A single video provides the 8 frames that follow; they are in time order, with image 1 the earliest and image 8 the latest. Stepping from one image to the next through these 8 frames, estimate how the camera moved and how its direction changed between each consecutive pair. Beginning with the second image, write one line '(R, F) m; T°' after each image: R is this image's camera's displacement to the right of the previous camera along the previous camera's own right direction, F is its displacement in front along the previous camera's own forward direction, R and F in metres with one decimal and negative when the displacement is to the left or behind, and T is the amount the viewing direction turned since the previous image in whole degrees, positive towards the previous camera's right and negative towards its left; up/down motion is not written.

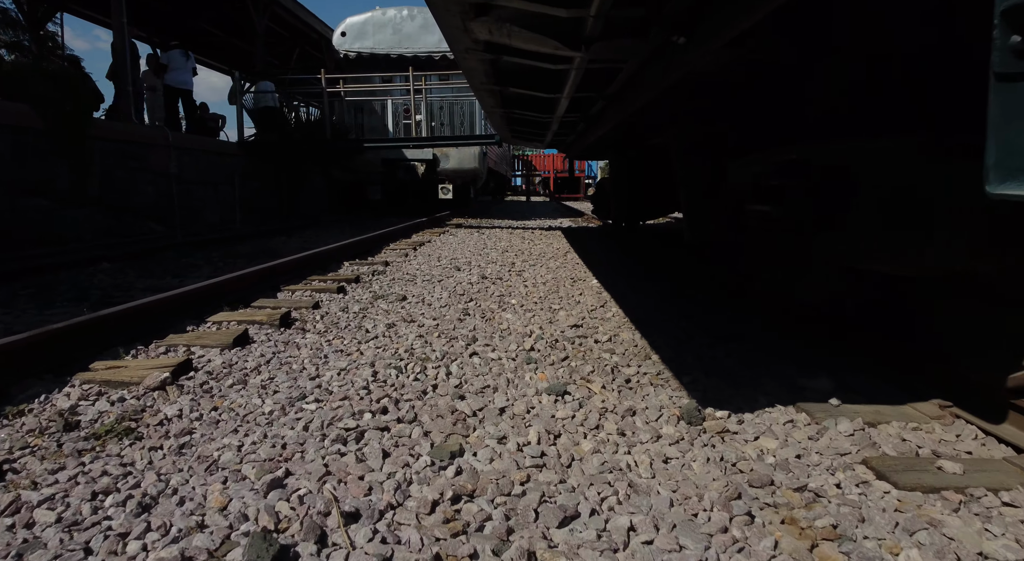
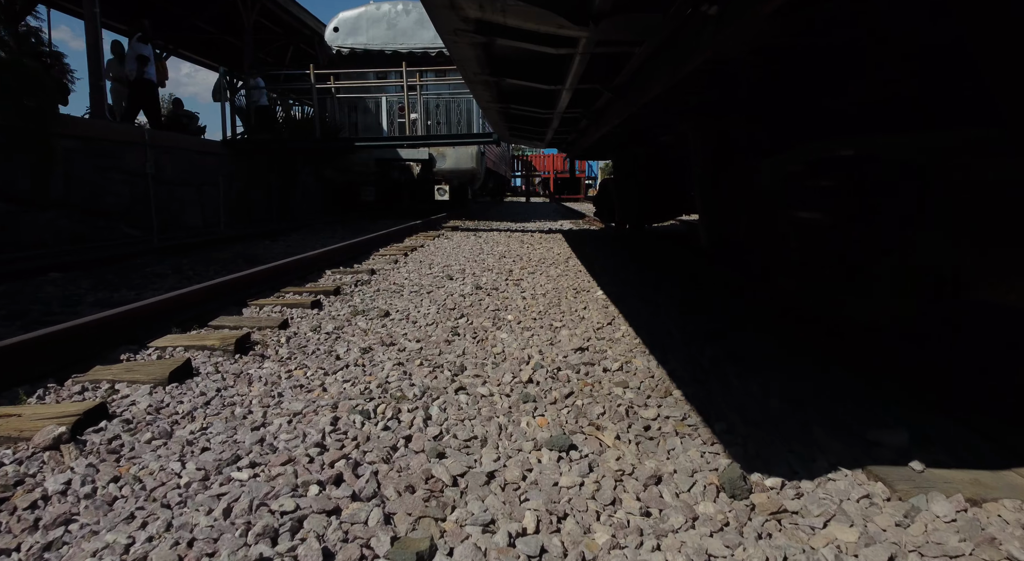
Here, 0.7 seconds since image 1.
(0.0, +0.6) m; 0°
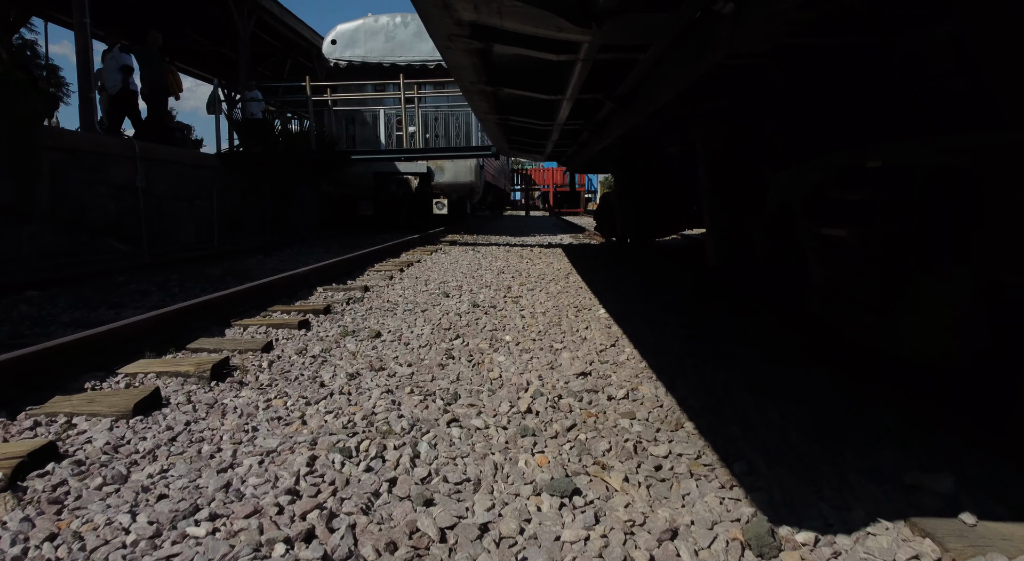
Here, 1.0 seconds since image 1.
(0.0, +0.2) m; 0°
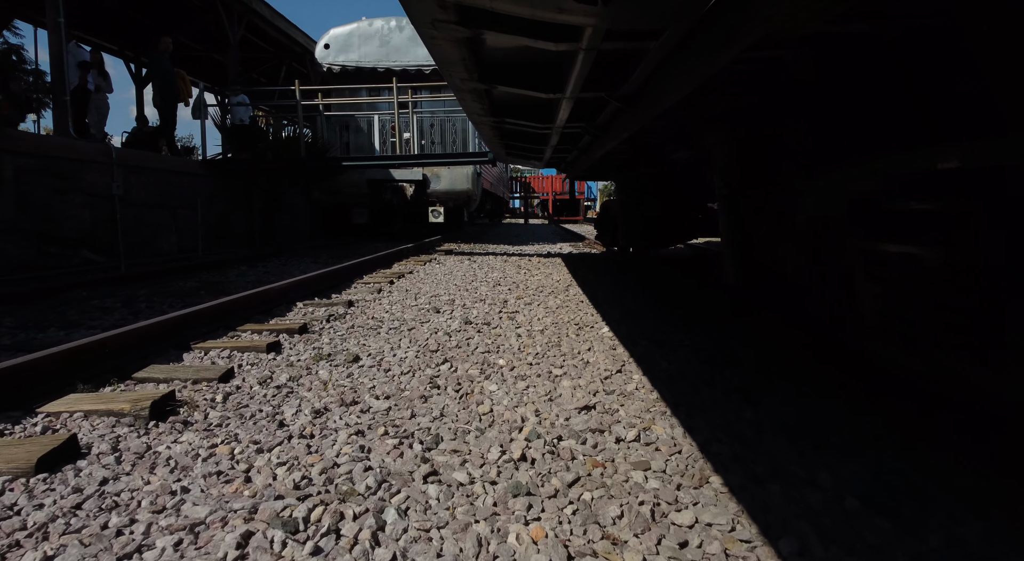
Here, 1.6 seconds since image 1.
(0.0, +0.4) m; 0°
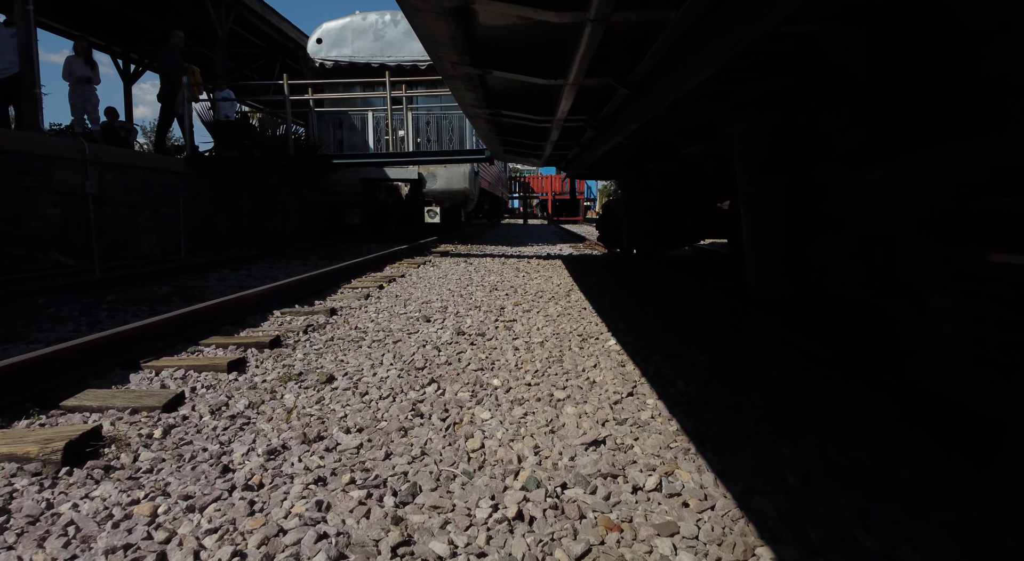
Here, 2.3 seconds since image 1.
(0.0, +0.5) m; 0°
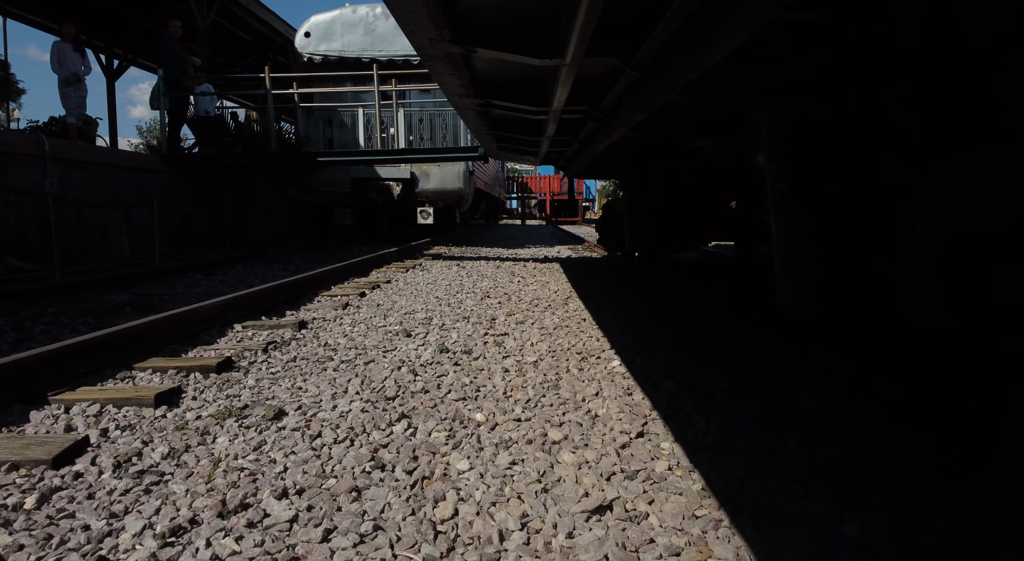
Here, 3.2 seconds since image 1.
(+0.1, +0.6) m; 0°
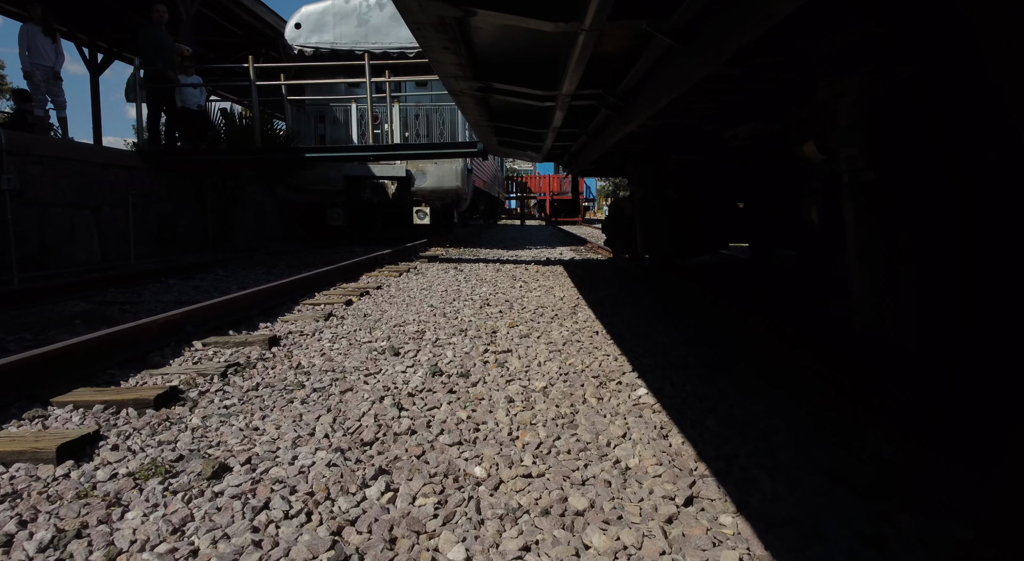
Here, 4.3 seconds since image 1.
(0.0, +0.6) m; 0°
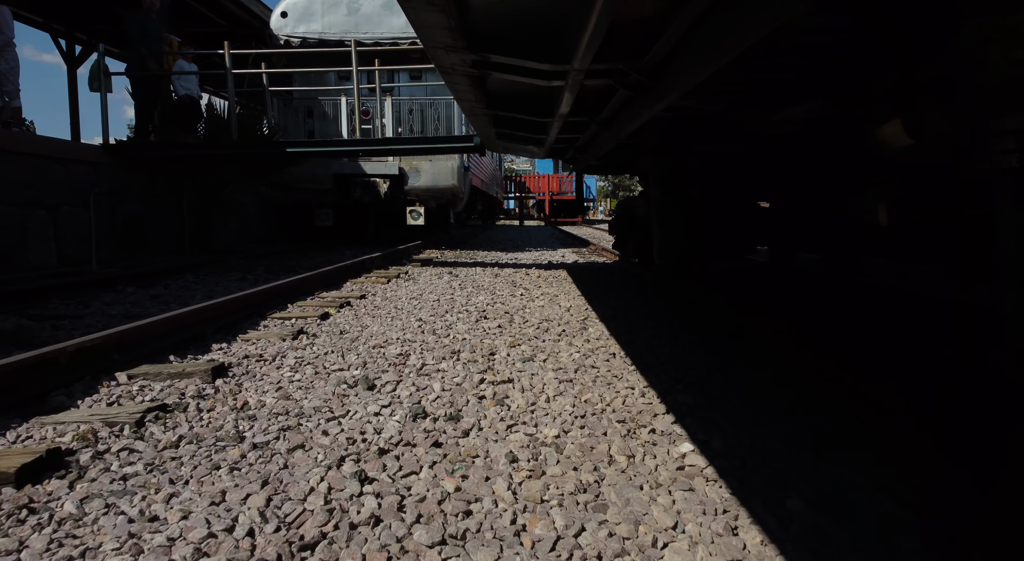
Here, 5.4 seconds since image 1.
(0.0, +0.8) m; 0°
